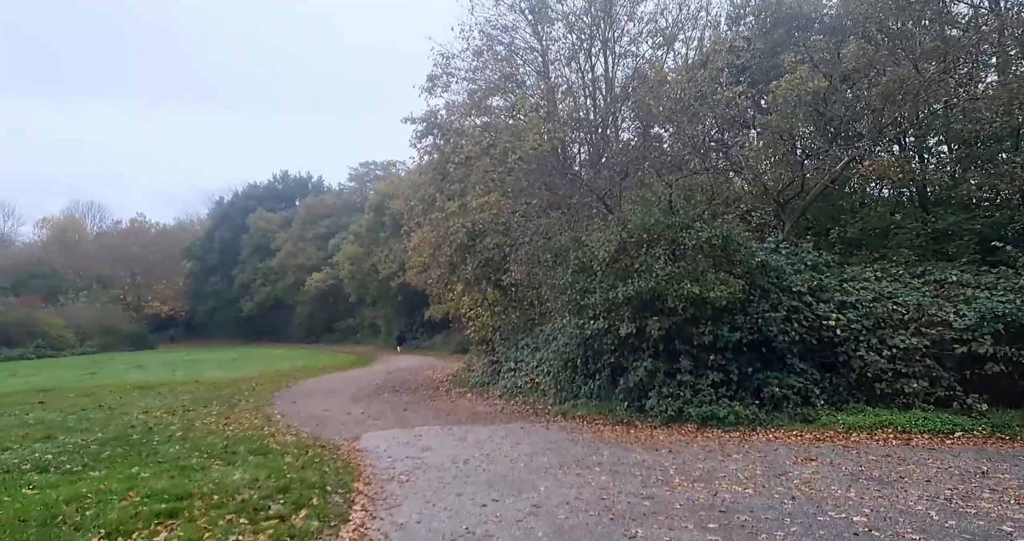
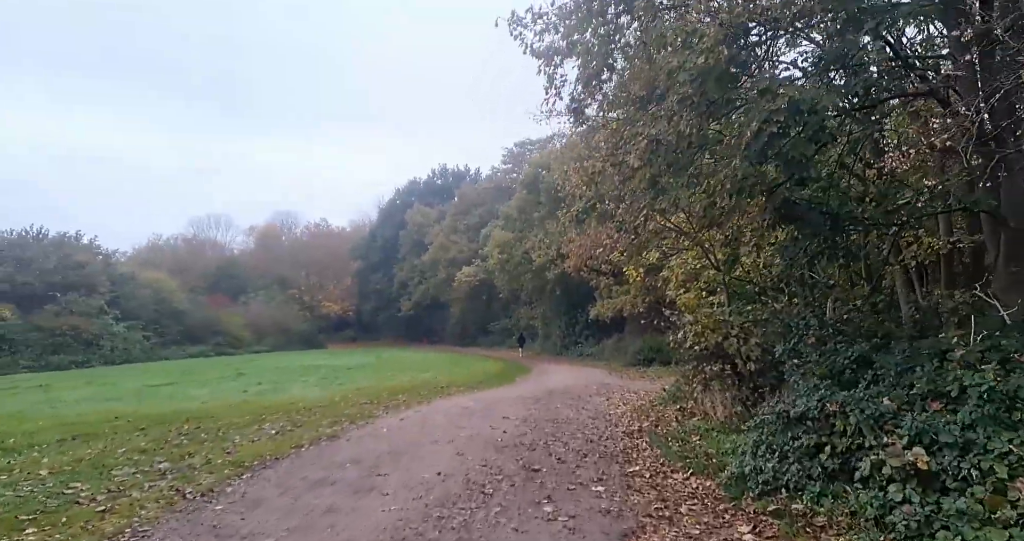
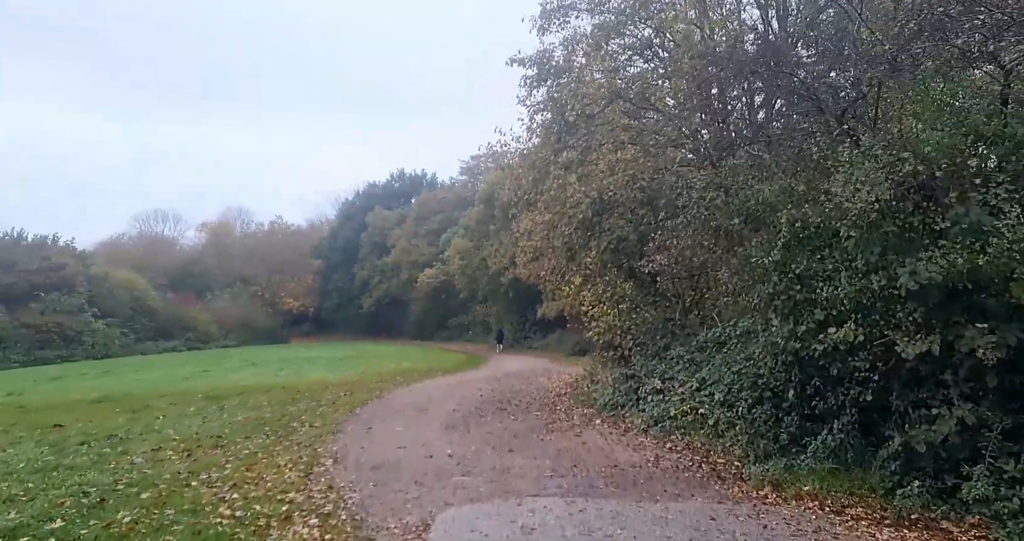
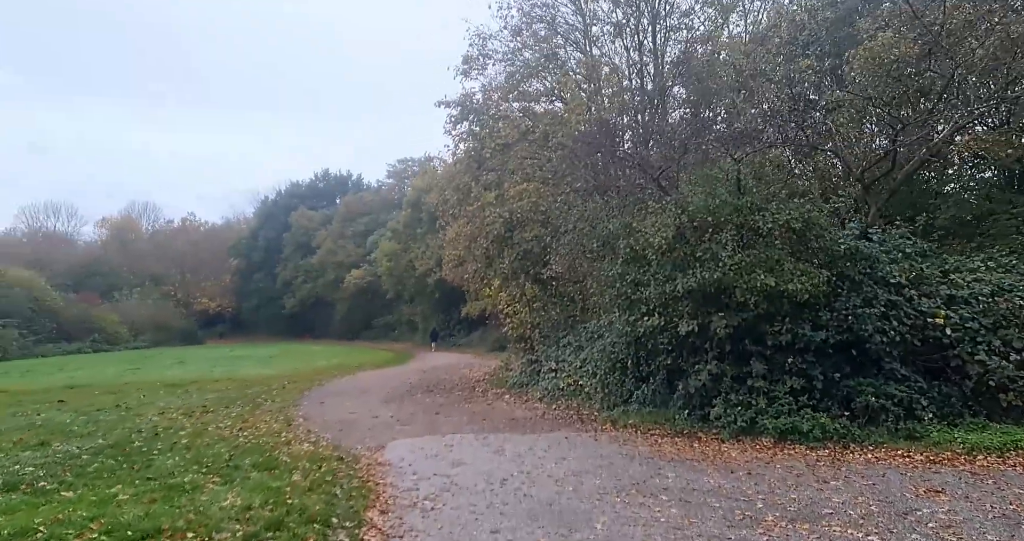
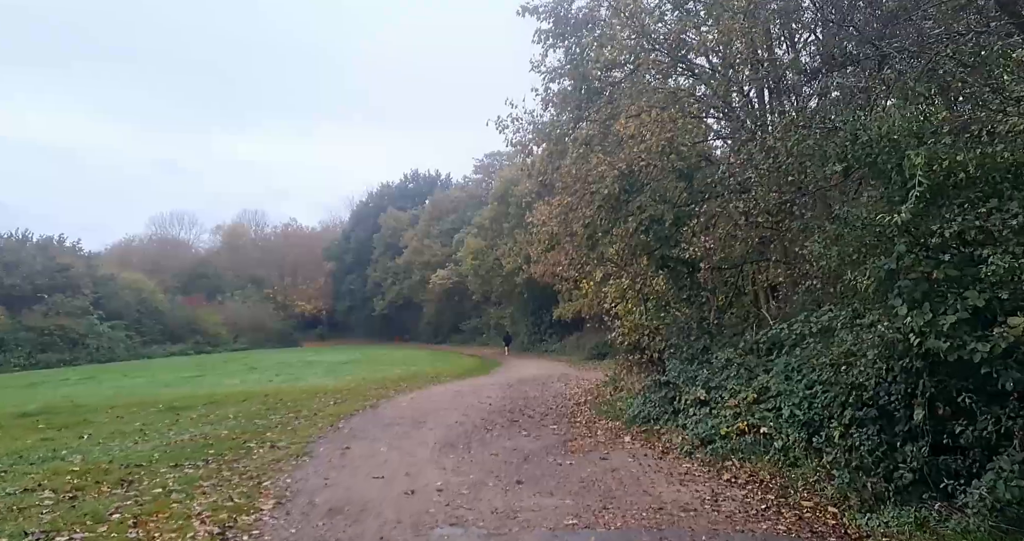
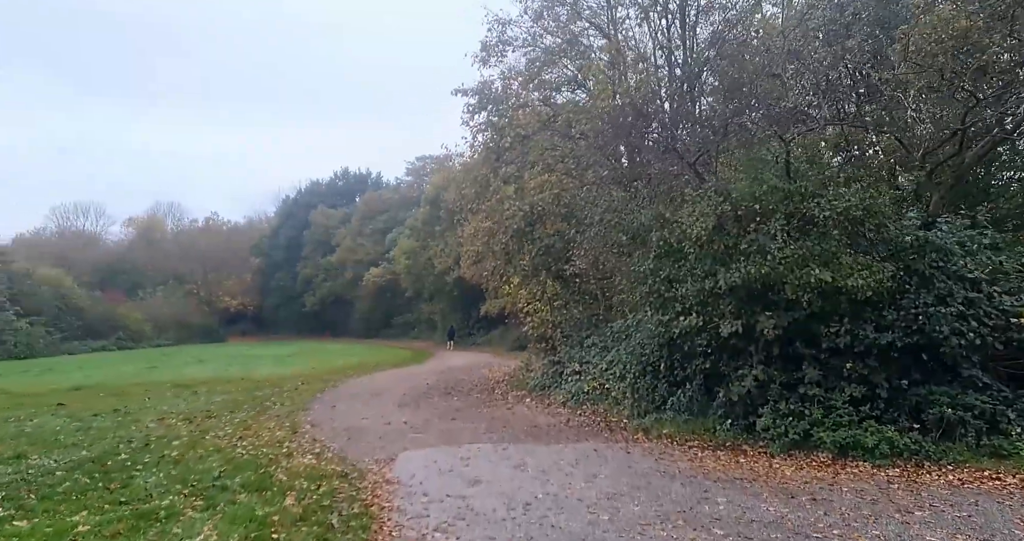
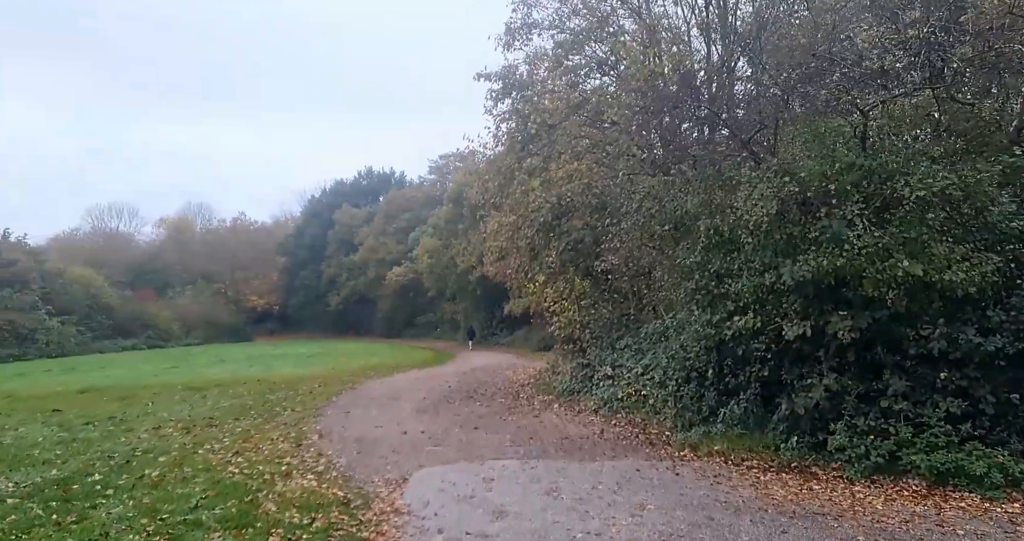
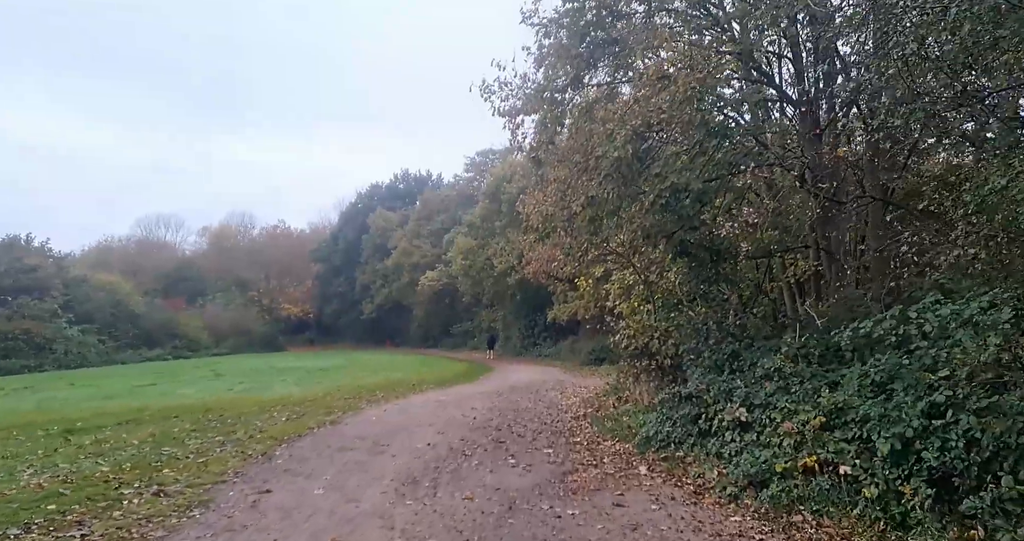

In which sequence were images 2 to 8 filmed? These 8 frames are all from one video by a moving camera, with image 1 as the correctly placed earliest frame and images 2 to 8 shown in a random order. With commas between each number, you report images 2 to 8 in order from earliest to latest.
4, 6, 7, 3, 5, 8, 2
